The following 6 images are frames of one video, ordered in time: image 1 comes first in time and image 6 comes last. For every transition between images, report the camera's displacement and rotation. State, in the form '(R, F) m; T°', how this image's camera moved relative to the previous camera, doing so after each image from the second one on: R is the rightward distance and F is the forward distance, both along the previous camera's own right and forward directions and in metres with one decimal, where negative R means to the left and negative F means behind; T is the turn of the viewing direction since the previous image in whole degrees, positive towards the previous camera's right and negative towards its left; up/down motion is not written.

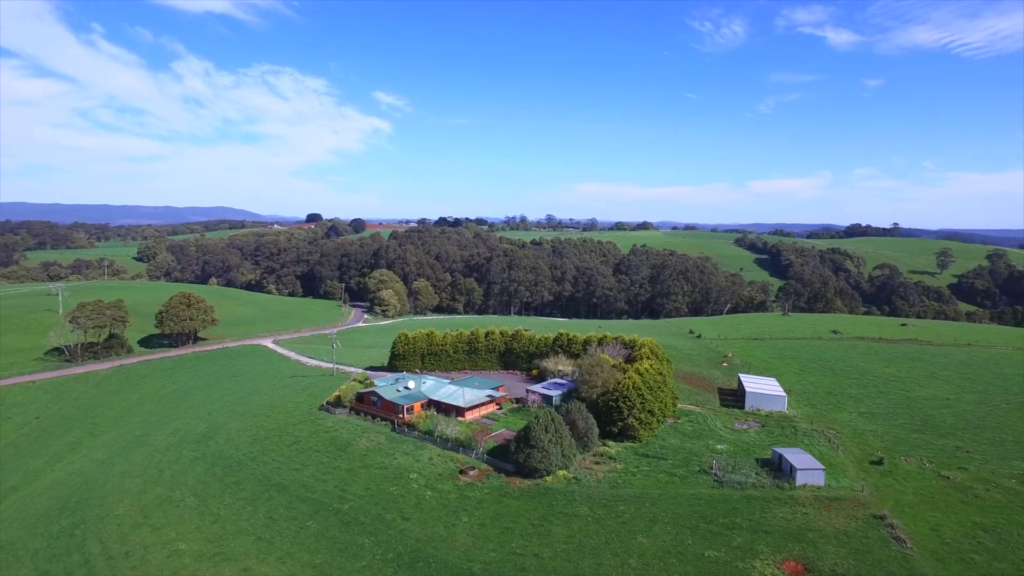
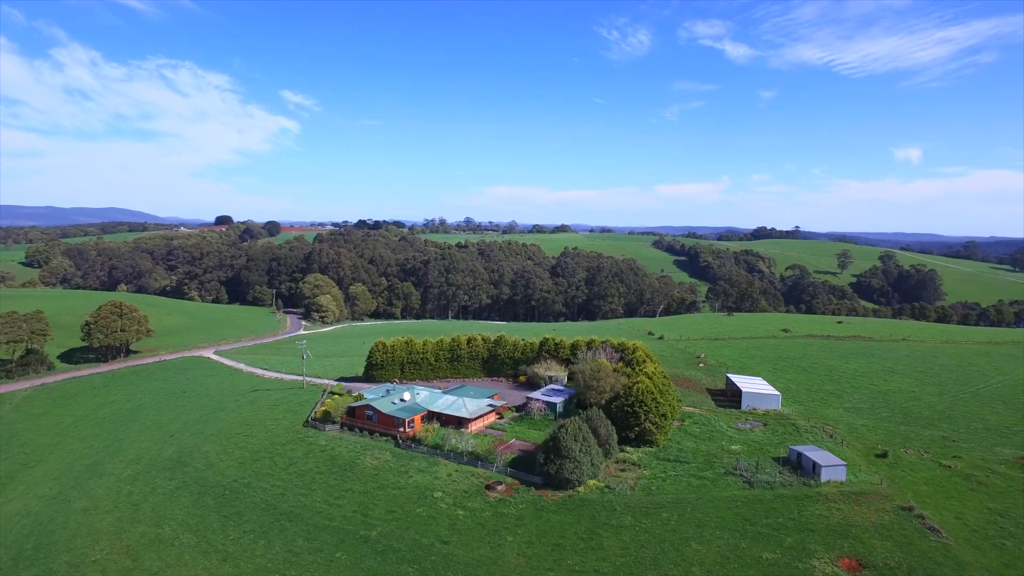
(-5.5, +1.5) m; +8°
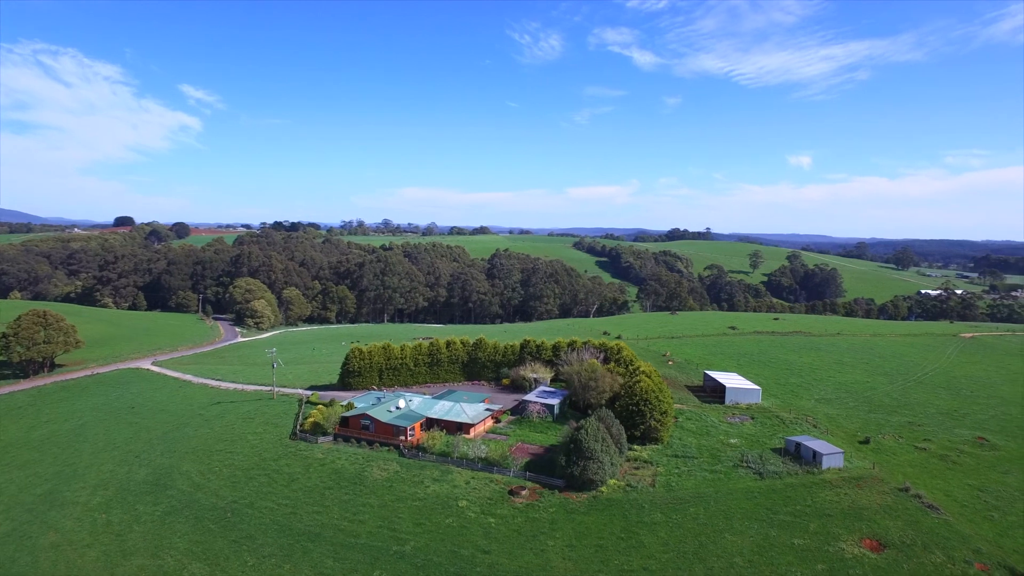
(-5.1, +0.7) m; +8°
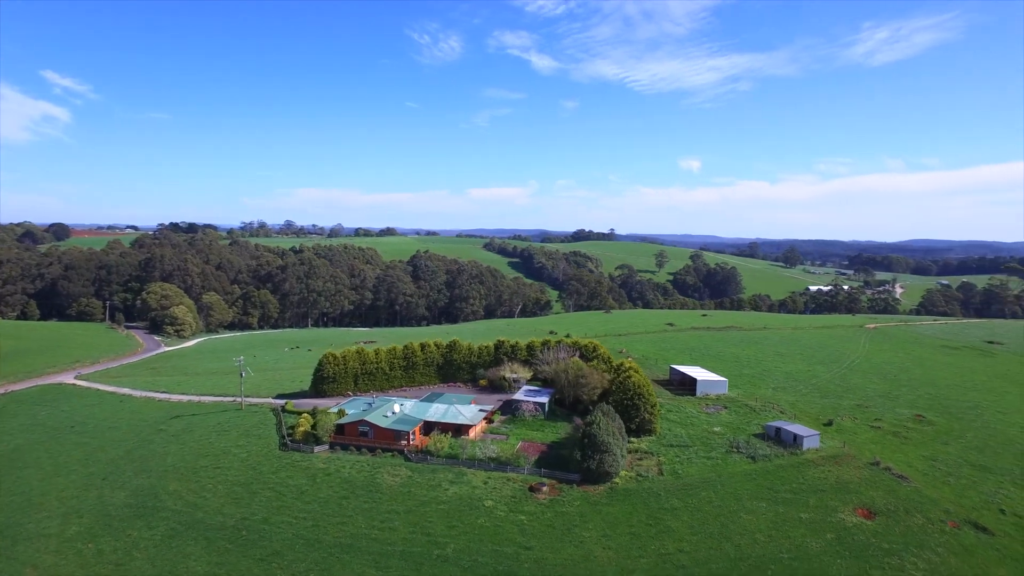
(-5.6, -0.1) m; +9°
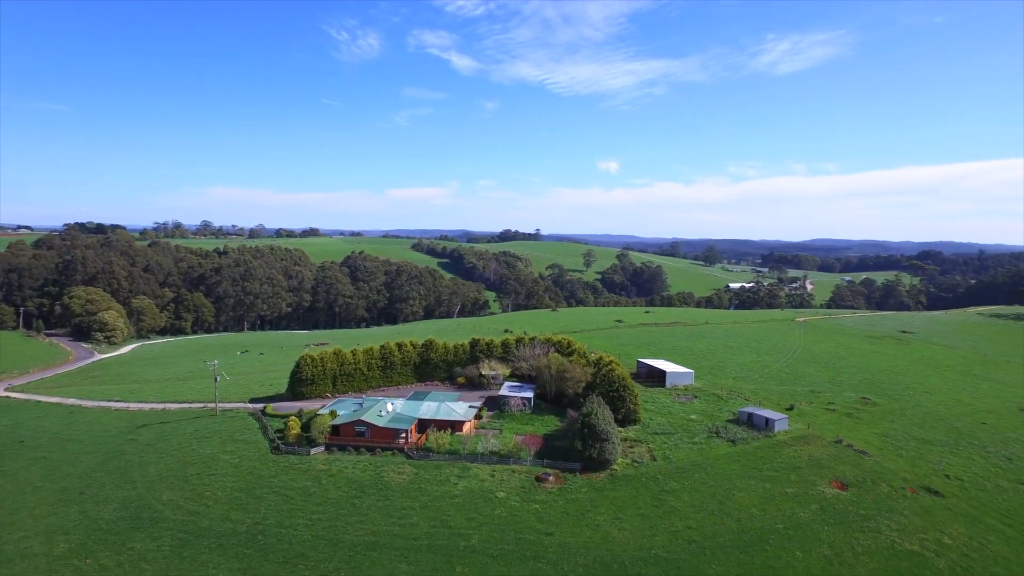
(-4.1, -0.7) m; +7°
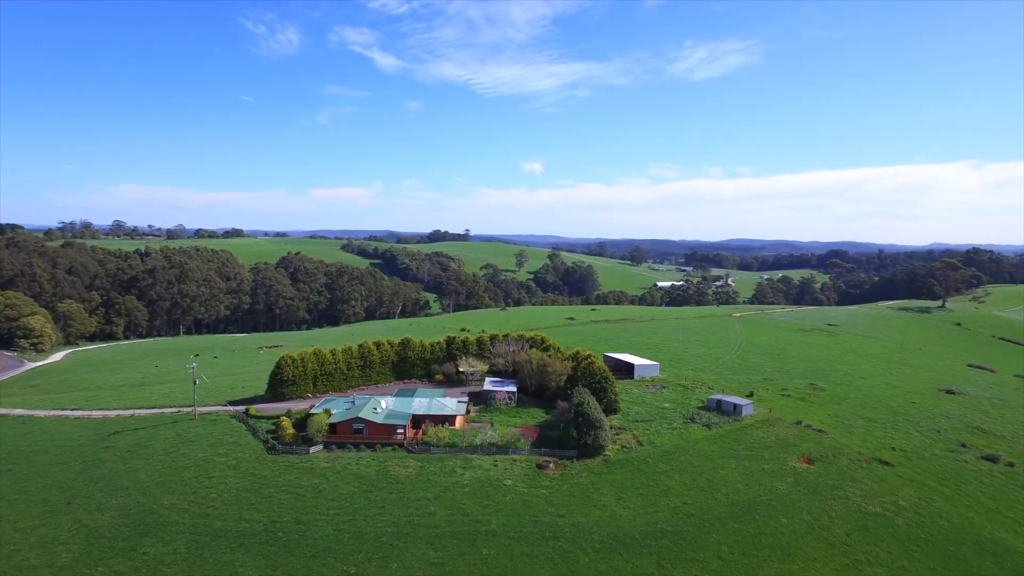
(-3.9, -1.2) m; +7°
